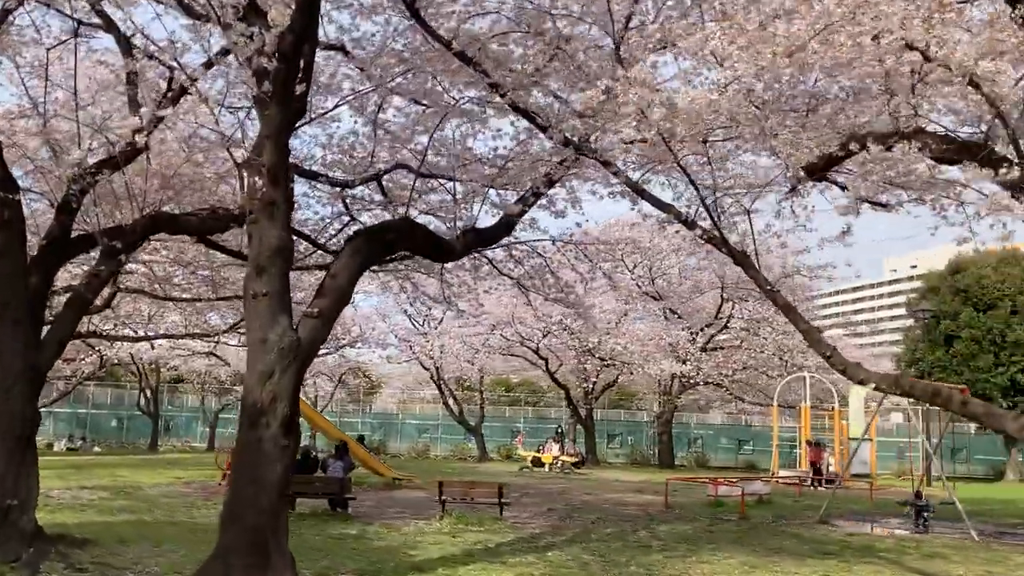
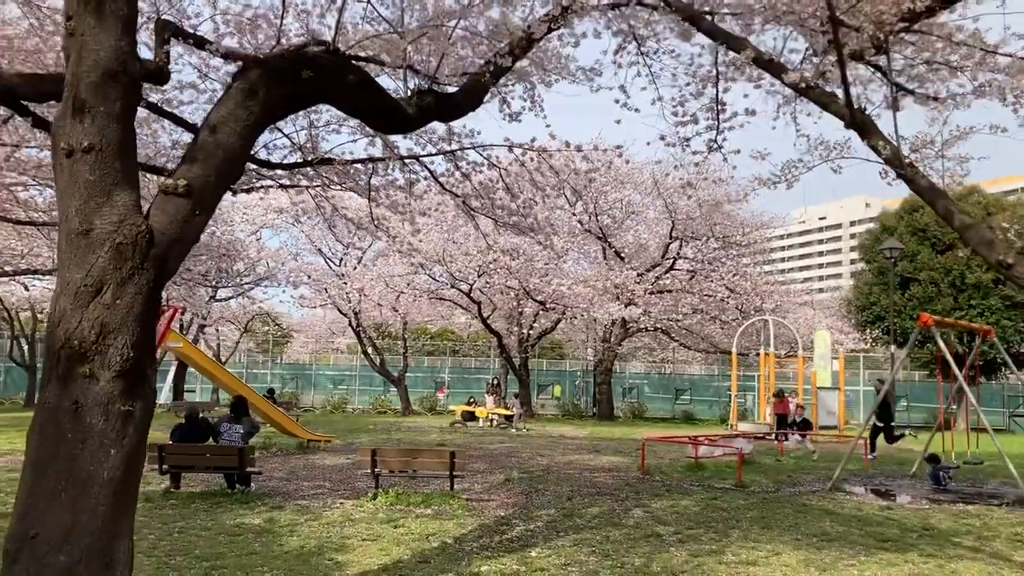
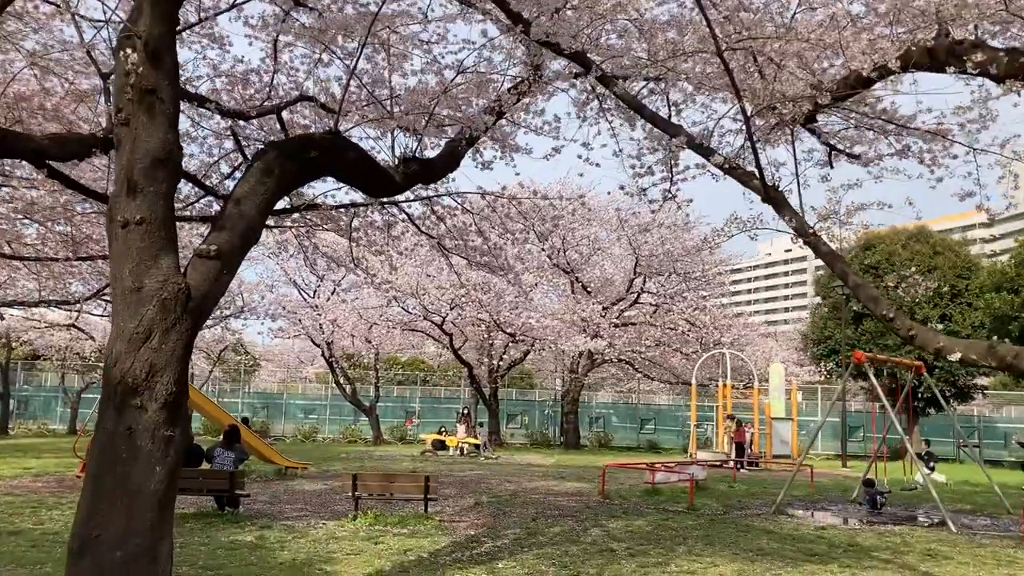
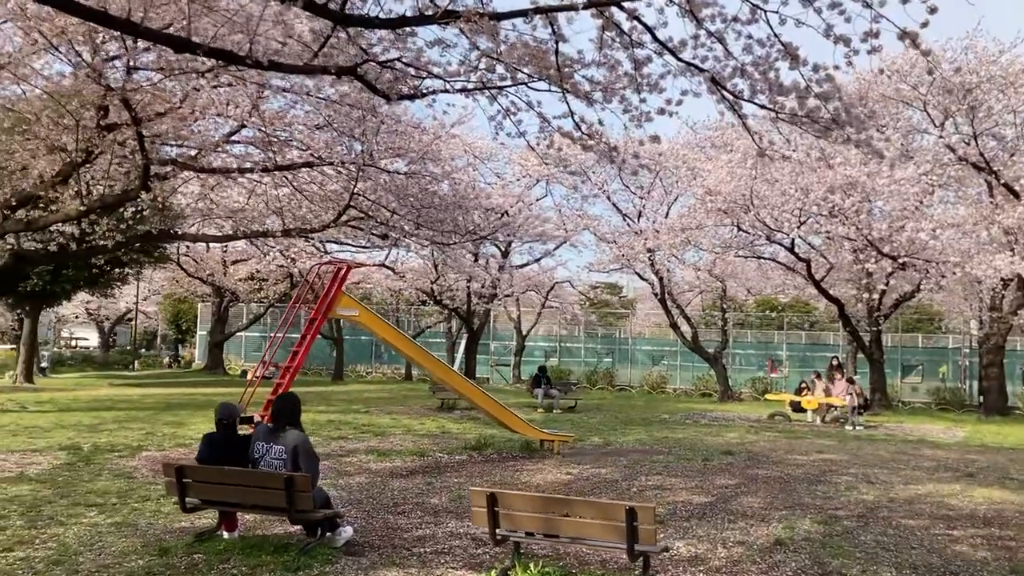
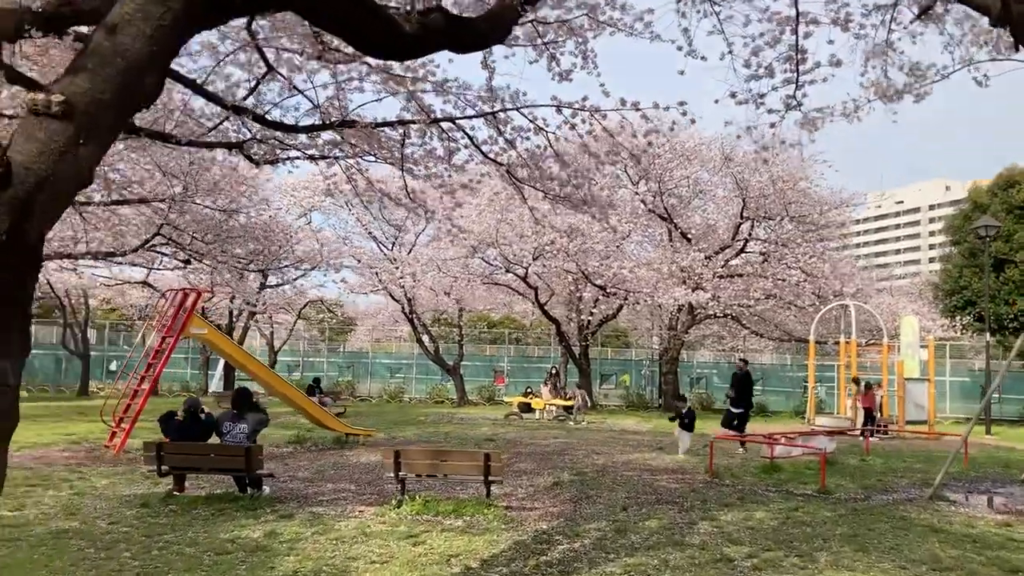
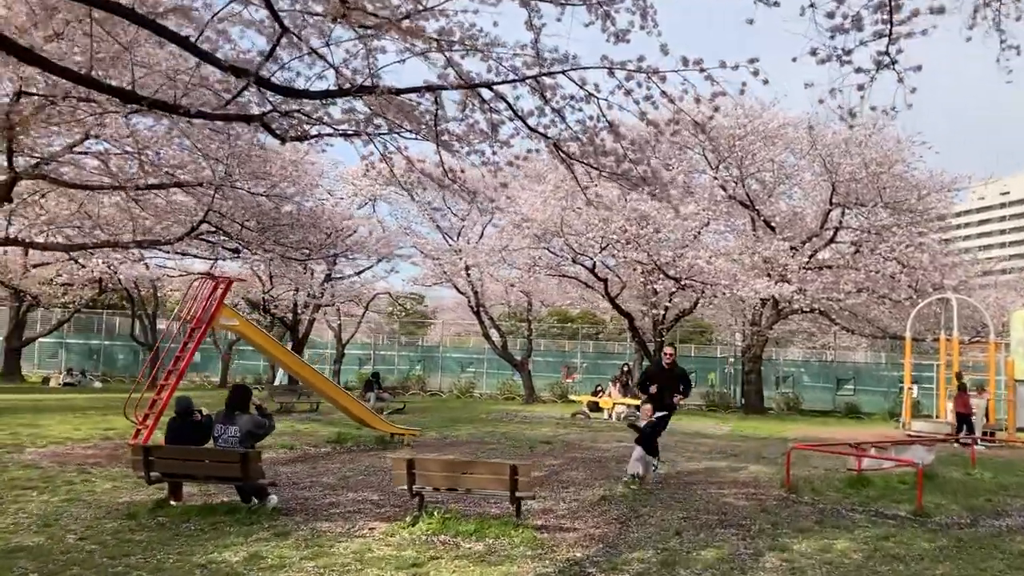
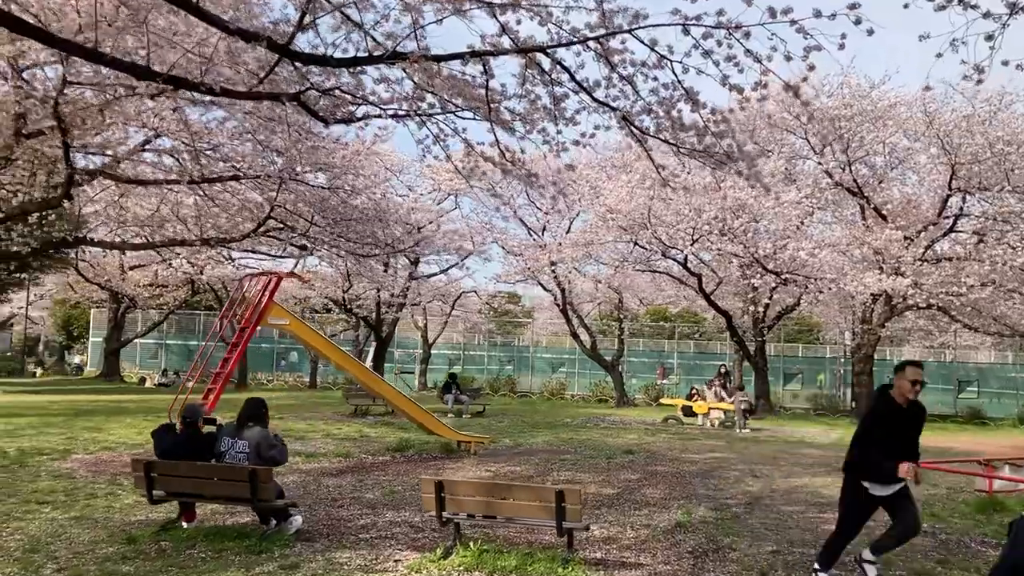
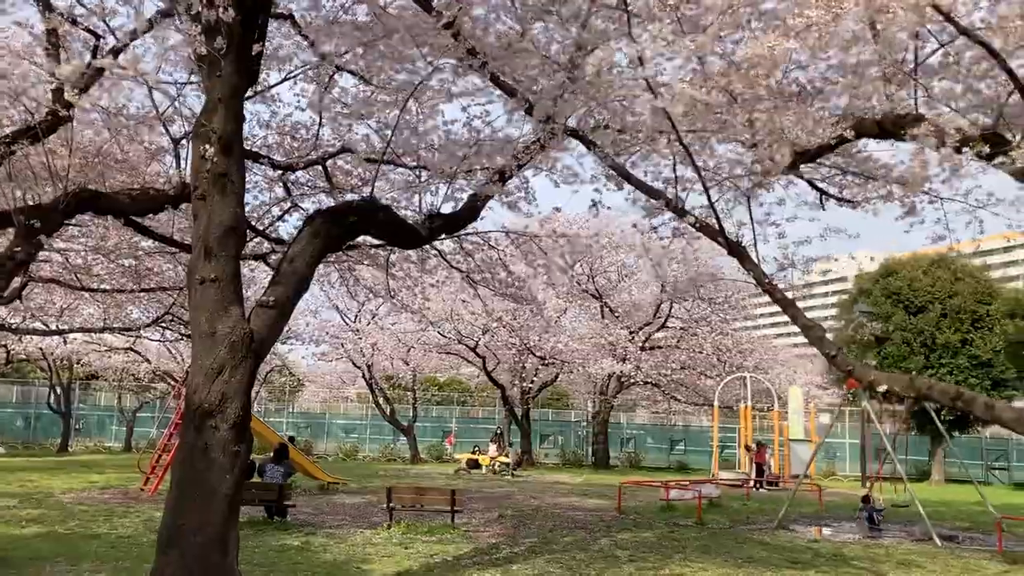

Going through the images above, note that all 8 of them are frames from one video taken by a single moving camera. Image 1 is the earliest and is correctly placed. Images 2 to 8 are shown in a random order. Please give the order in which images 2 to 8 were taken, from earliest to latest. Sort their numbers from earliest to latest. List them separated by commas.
8, 3, 2, 5, 6, 7, 4
